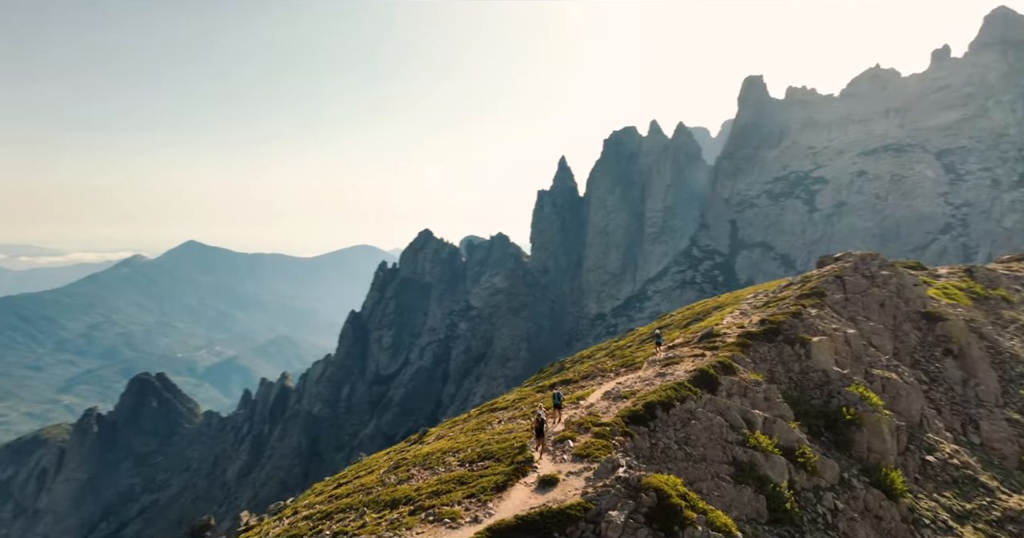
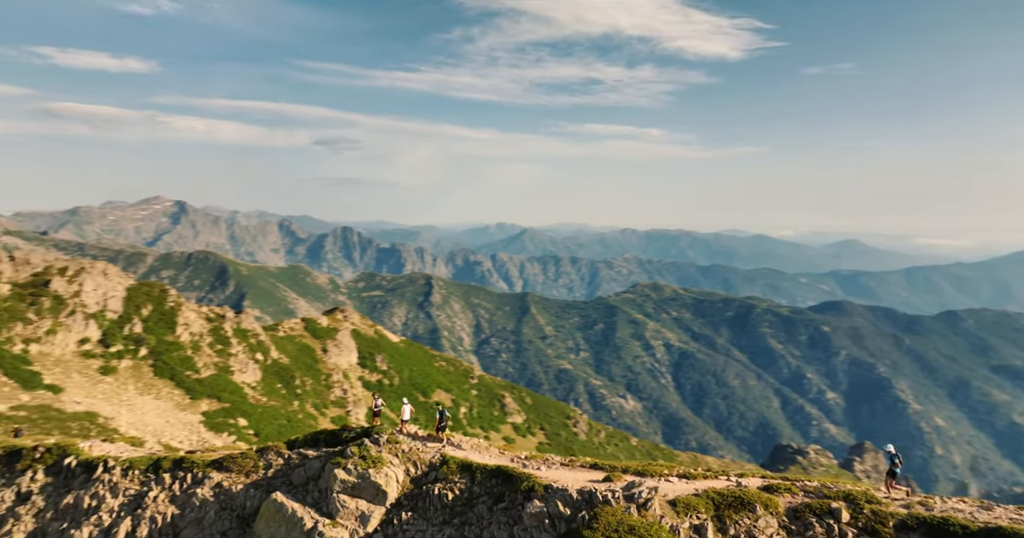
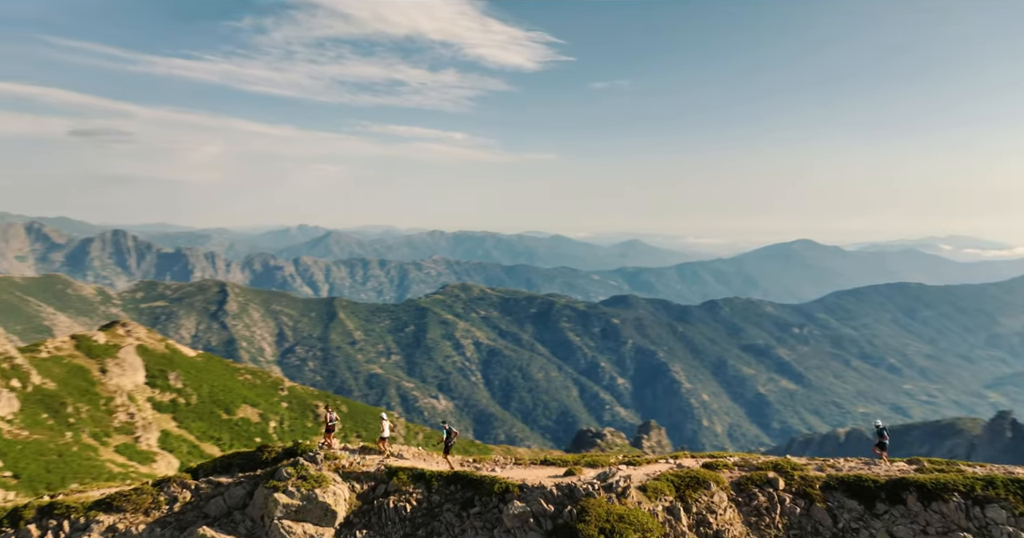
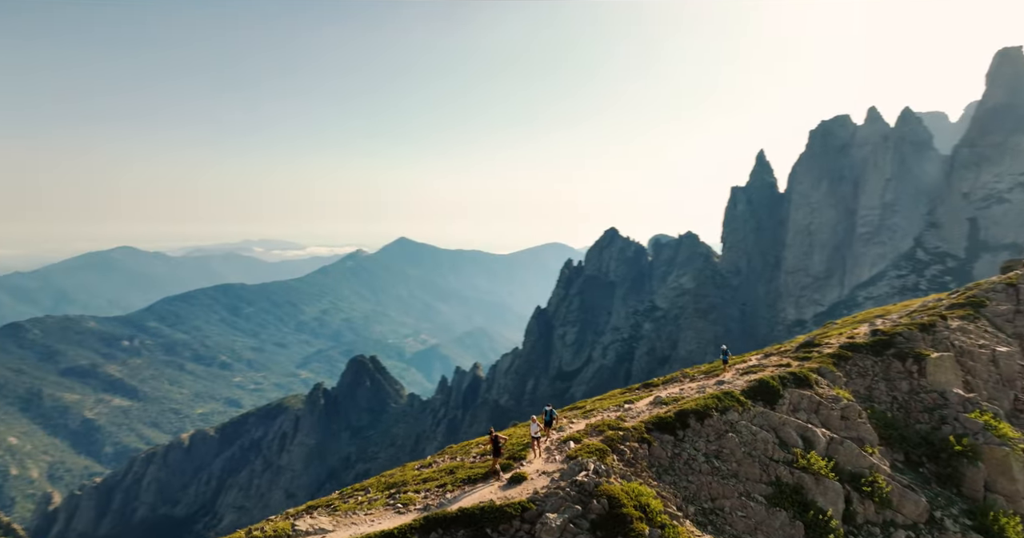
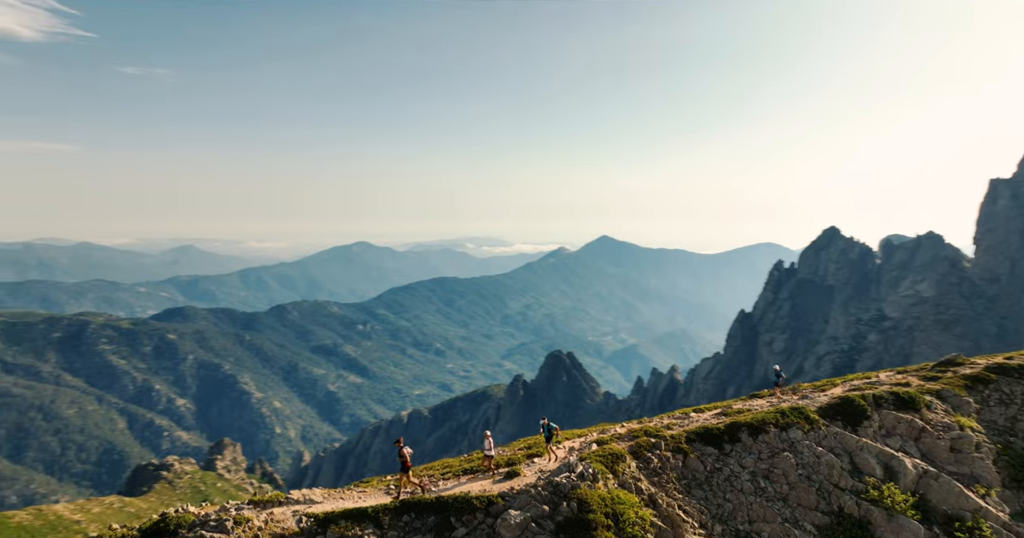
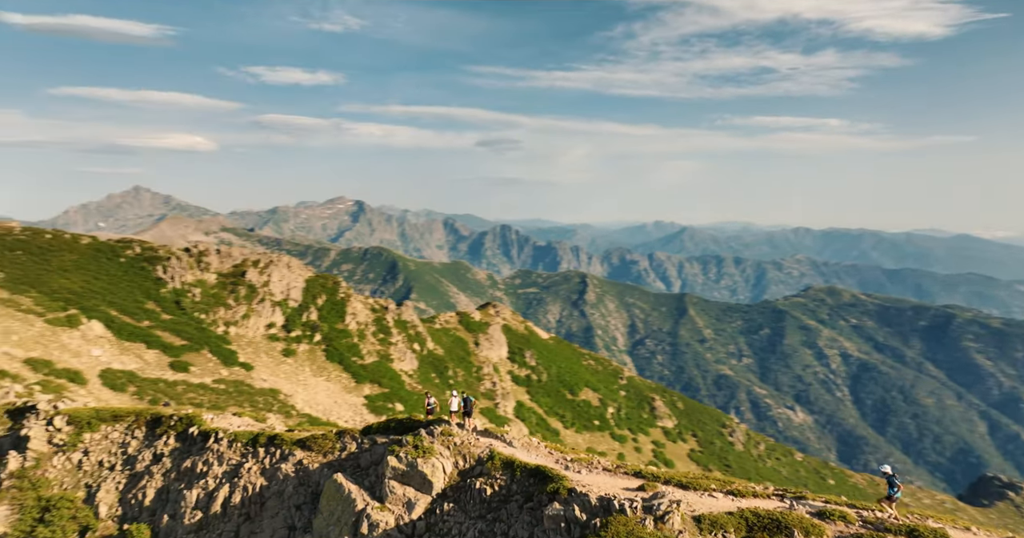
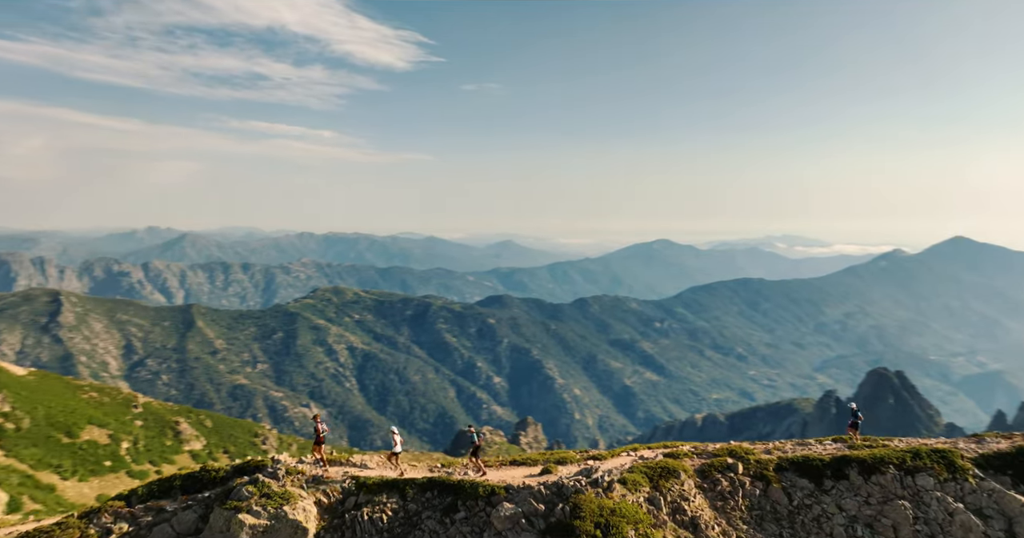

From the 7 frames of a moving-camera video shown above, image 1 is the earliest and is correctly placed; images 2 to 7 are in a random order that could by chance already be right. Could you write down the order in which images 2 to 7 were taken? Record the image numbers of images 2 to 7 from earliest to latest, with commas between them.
4, 5, 7, 3, 2, 6
